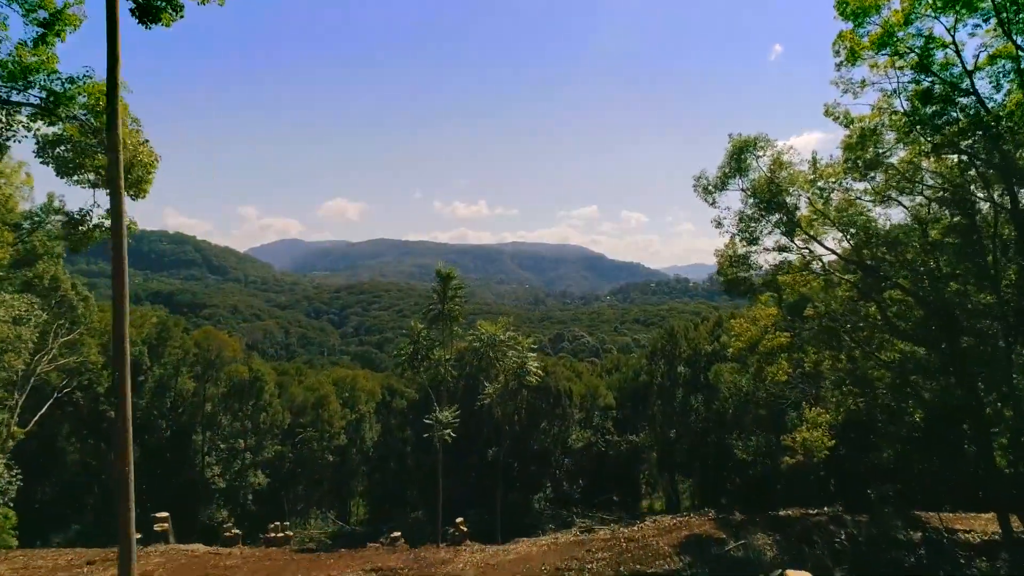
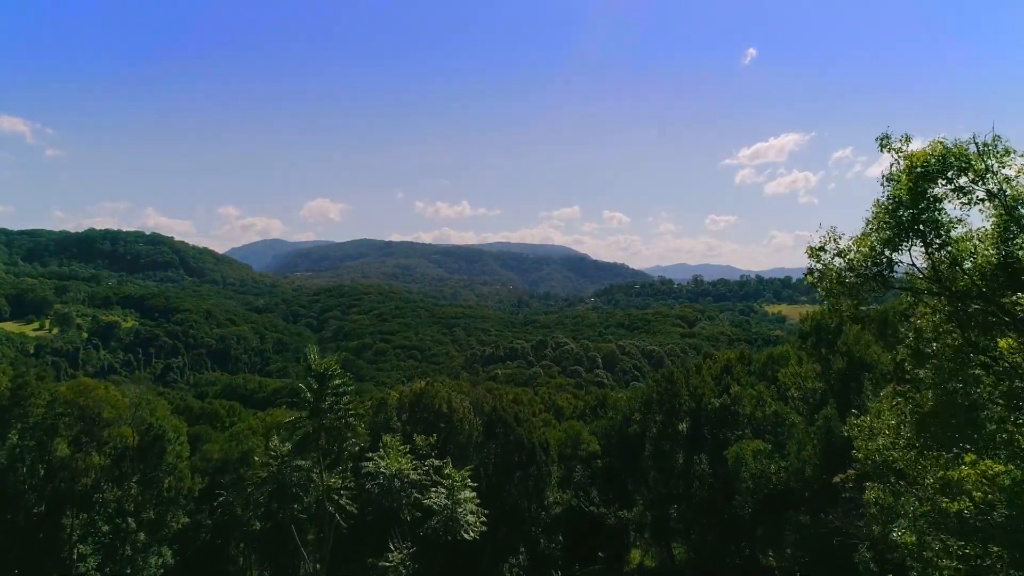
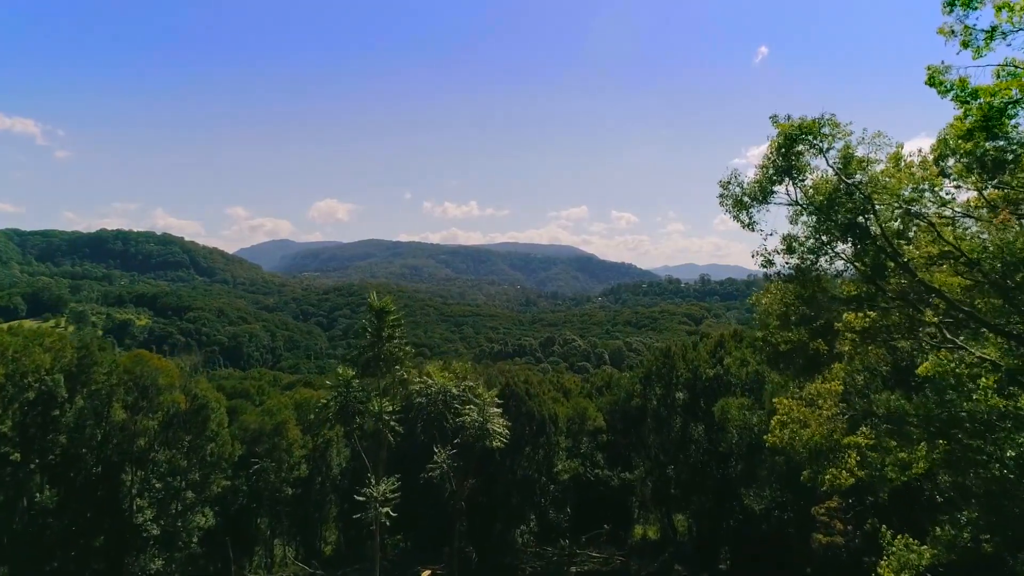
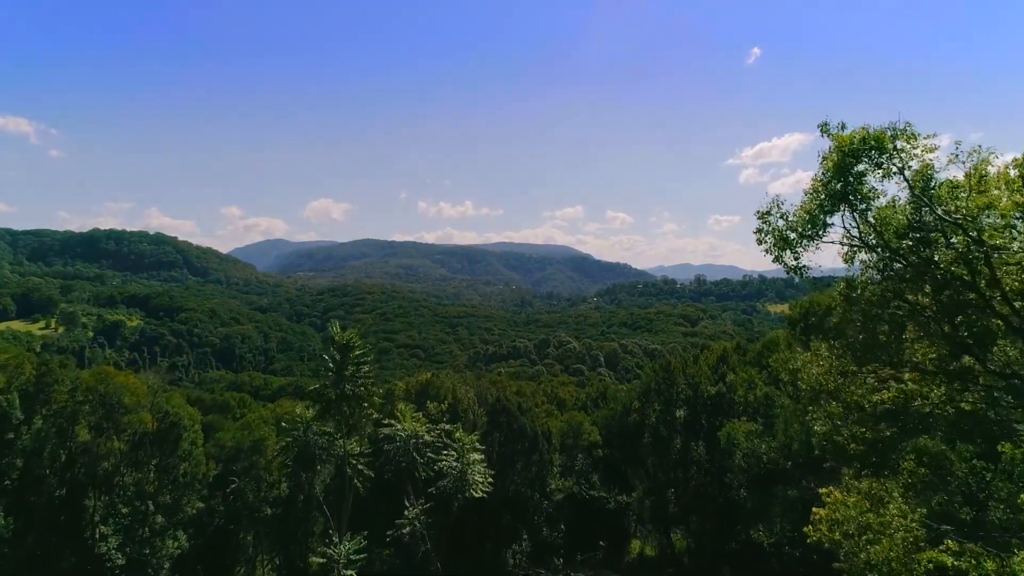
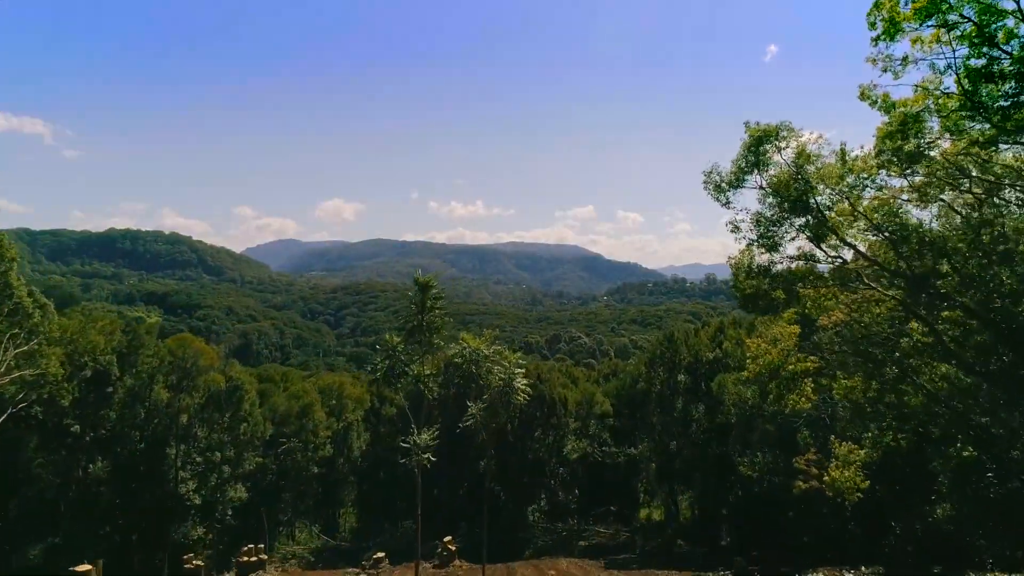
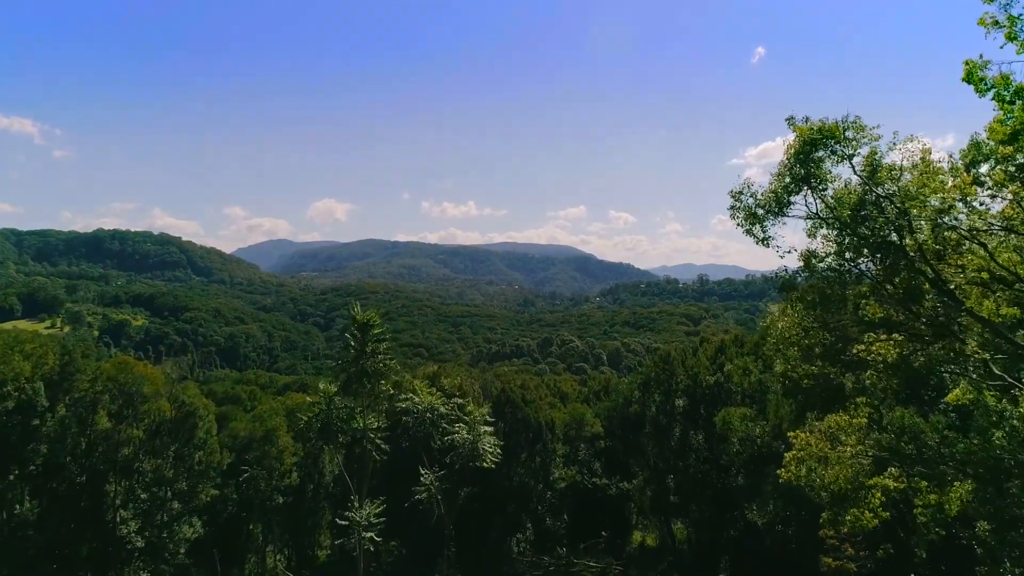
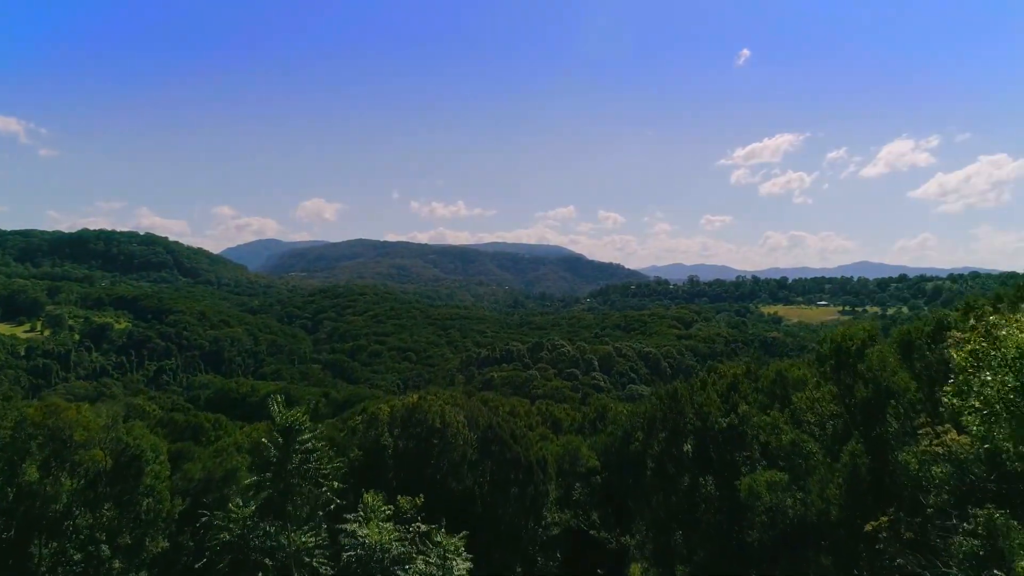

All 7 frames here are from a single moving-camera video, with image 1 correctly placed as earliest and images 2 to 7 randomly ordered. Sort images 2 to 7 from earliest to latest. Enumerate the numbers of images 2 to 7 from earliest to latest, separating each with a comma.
5, 3, 6, 4, 2, 7
